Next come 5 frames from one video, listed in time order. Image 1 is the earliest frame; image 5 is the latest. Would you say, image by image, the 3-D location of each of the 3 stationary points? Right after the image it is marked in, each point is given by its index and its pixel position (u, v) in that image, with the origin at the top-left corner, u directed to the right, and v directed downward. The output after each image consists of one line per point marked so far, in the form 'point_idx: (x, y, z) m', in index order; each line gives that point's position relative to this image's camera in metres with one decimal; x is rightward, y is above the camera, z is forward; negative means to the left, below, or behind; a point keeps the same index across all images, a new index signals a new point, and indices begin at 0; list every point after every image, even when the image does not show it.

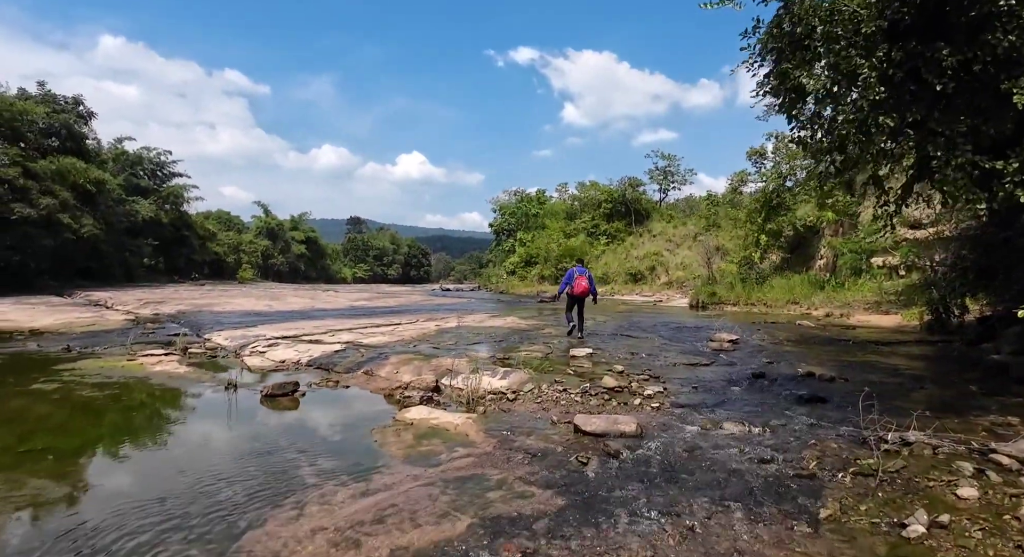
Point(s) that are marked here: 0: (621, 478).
0: (+0.9, -1.7, +4.6) m
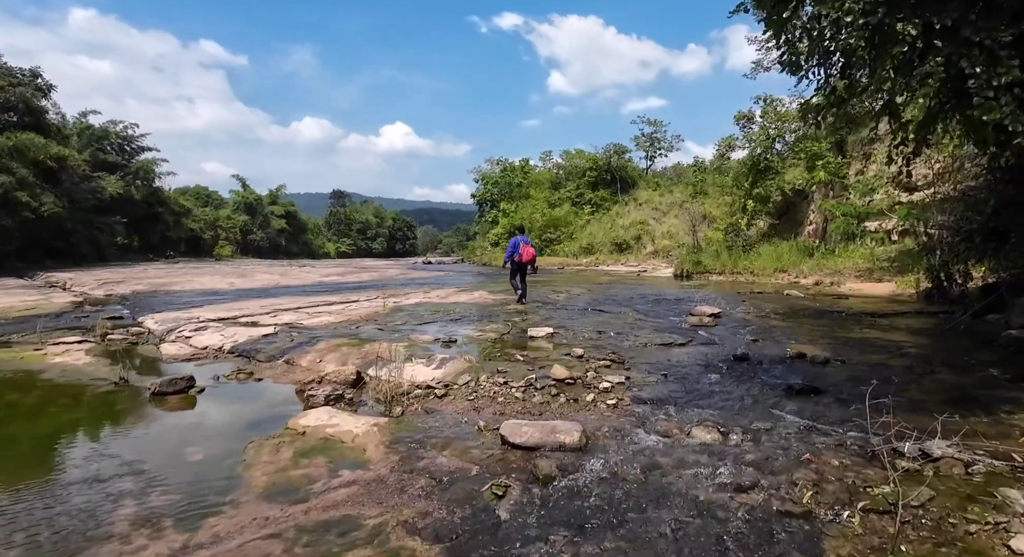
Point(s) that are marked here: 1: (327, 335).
0: (+0.2, -1.5, +3.3) m
1: (-3.3, -1.0, +9.9) m
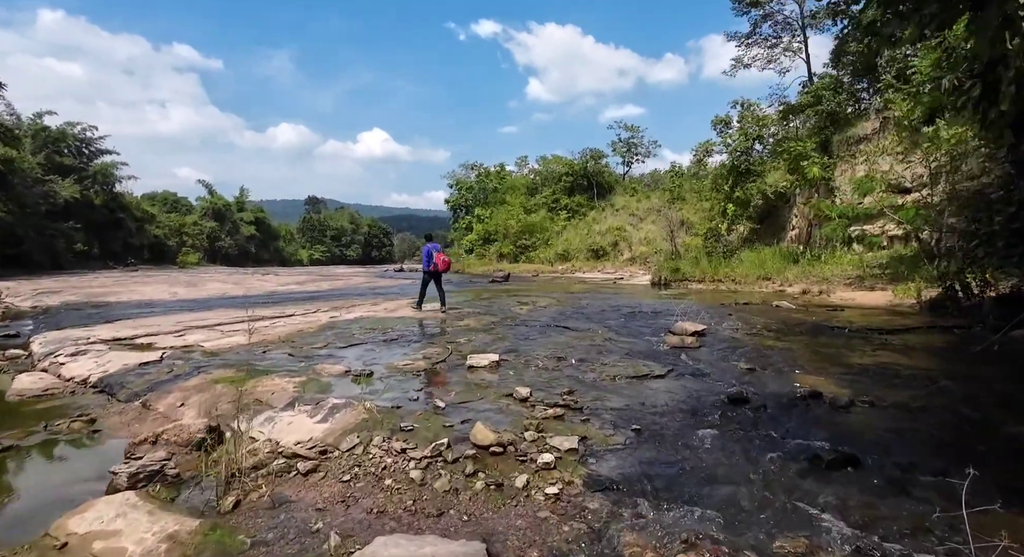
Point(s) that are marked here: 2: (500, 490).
0: (-0.4, -1.6, +1.5) m
1: (-4.2, -1.2, +7.9) m
2: (-0.1, -1.3, +3.5) m
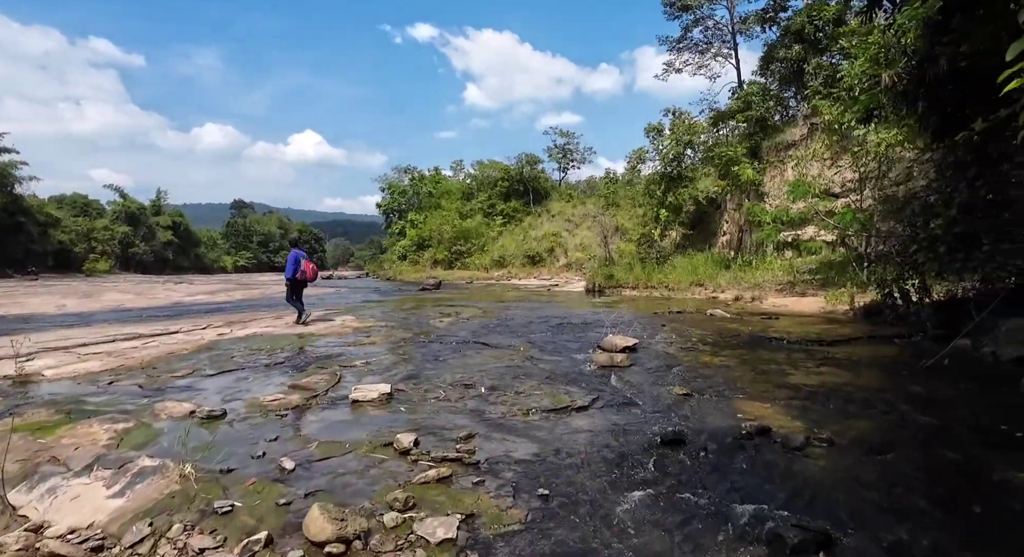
0: (-0.9, -1.6, +0.2) m
1: (-5.3, -1.4, +6.2) m
2: (-0.8, -1.4, +2.3) m
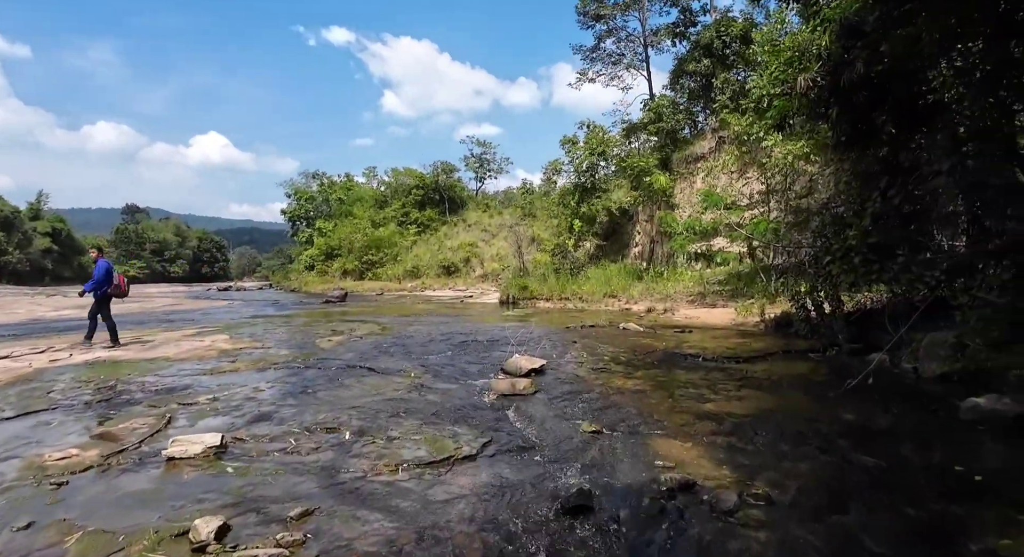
0: (-1.2, -1.7, -1.0) m
1: (-6.4, -1.5, +4.3) m
2: (-1.3, -1.5, +1.1) m
